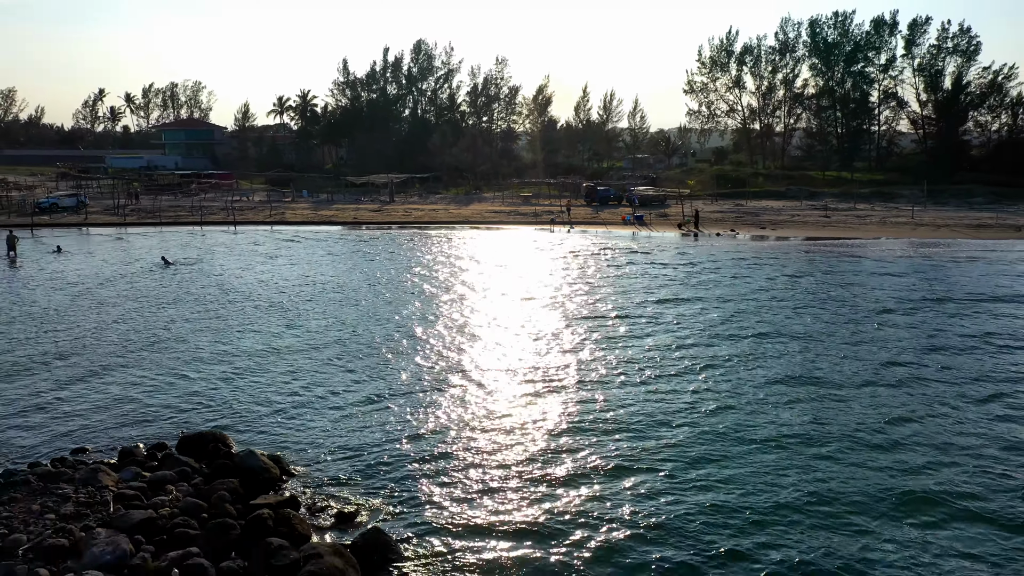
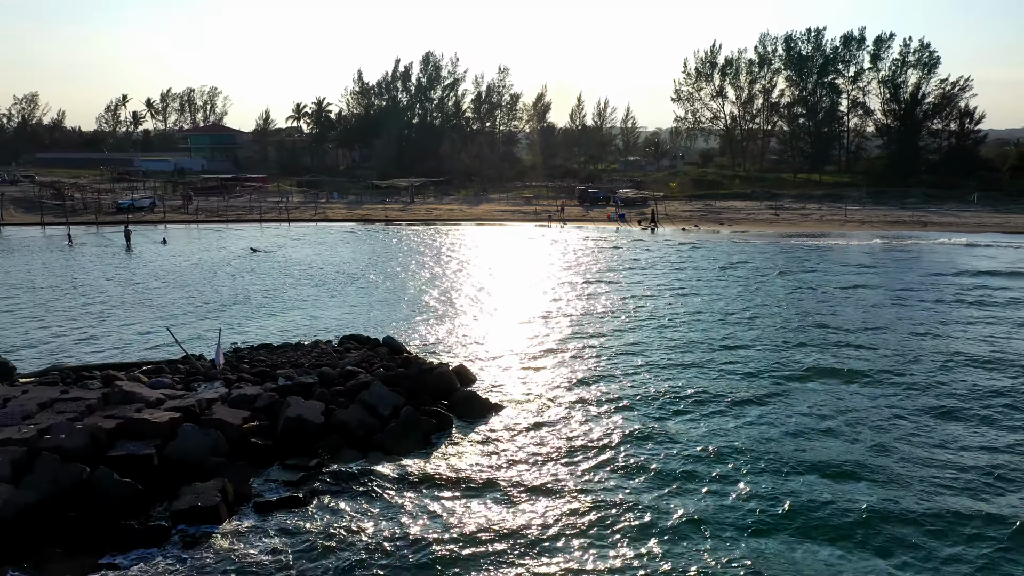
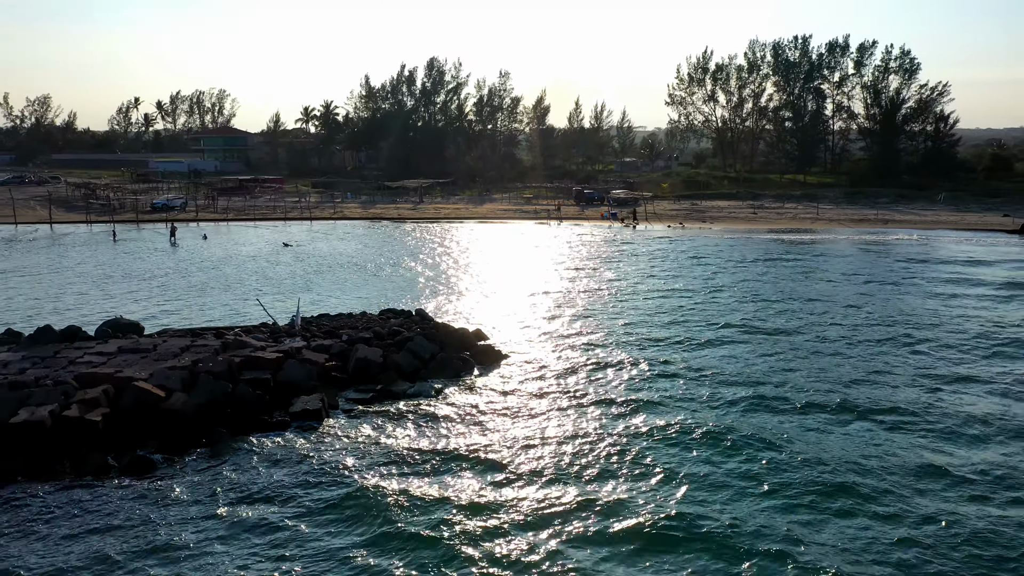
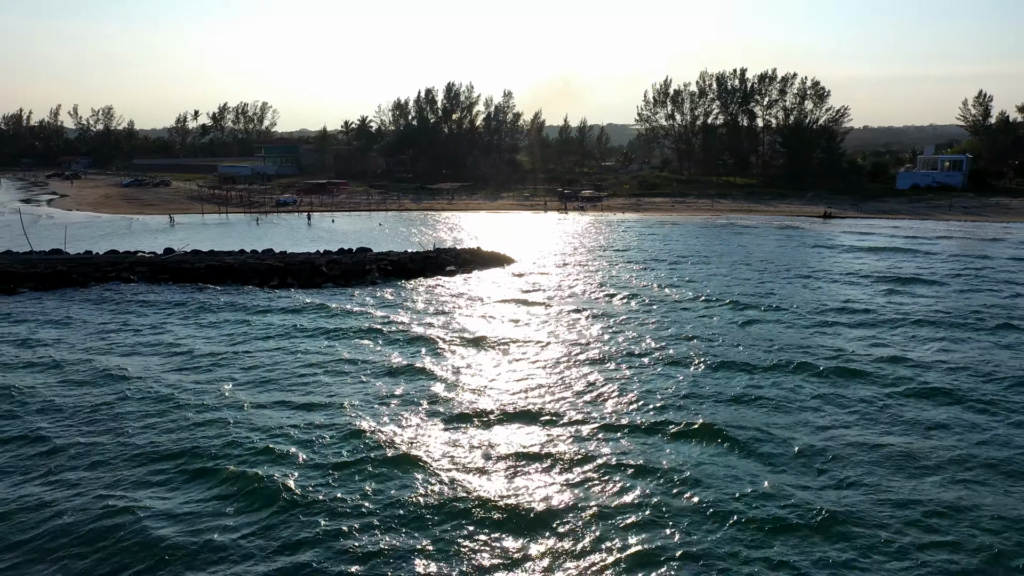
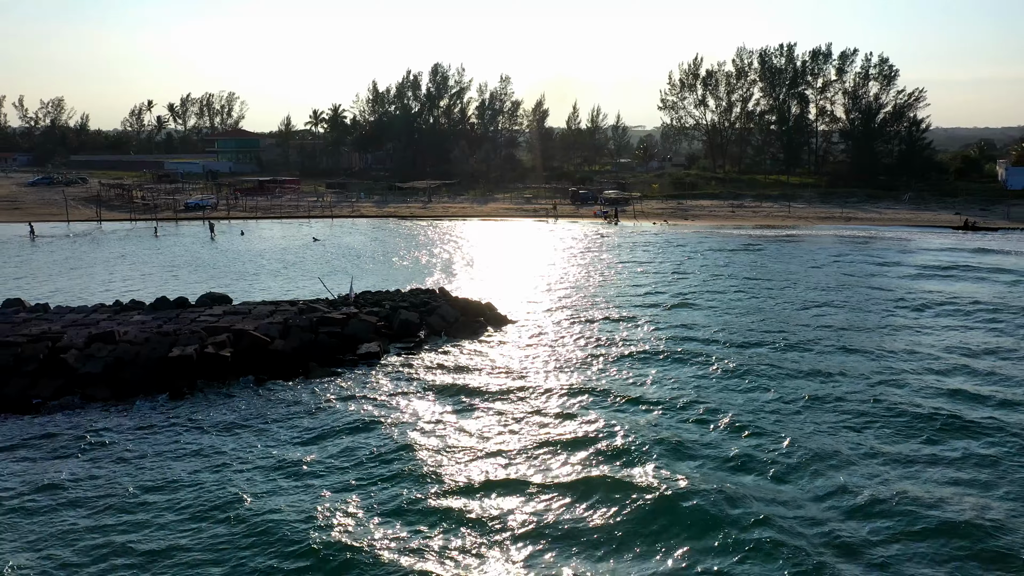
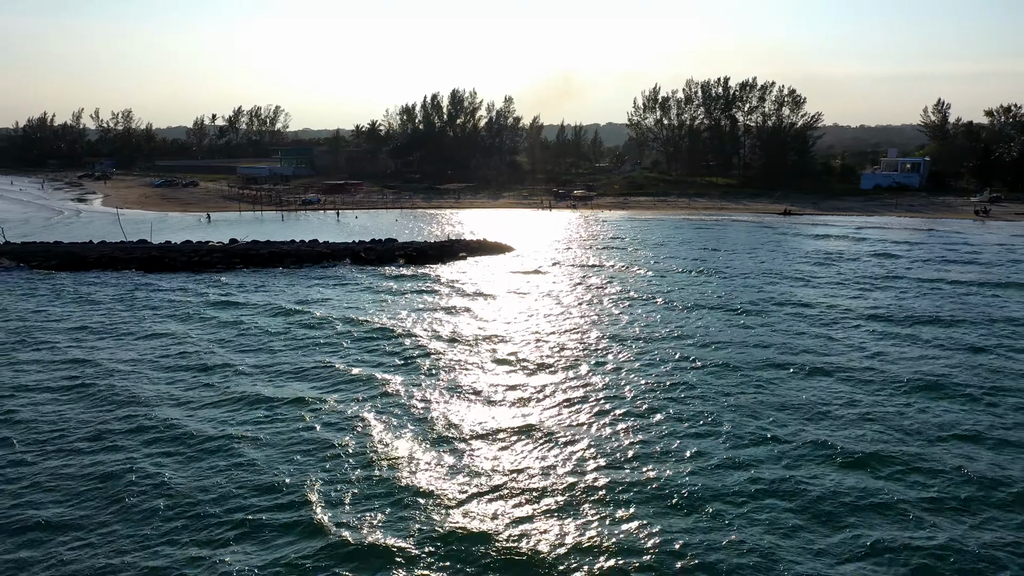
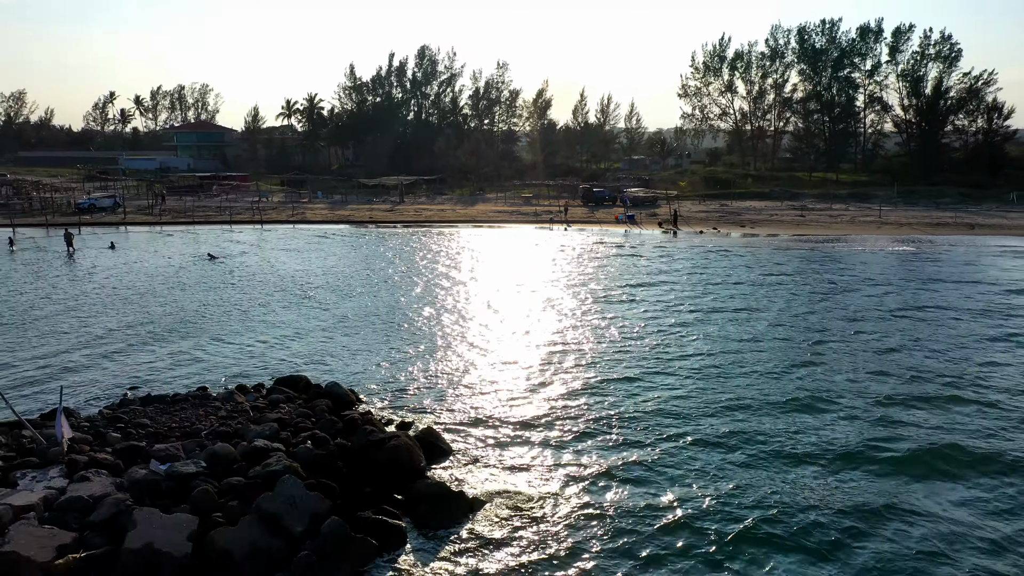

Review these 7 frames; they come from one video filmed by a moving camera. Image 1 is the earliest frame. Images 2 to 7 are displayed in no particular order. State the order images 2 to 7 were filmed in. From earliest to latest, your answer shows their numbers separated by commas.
7, 2, 3, 5, 4, 6
